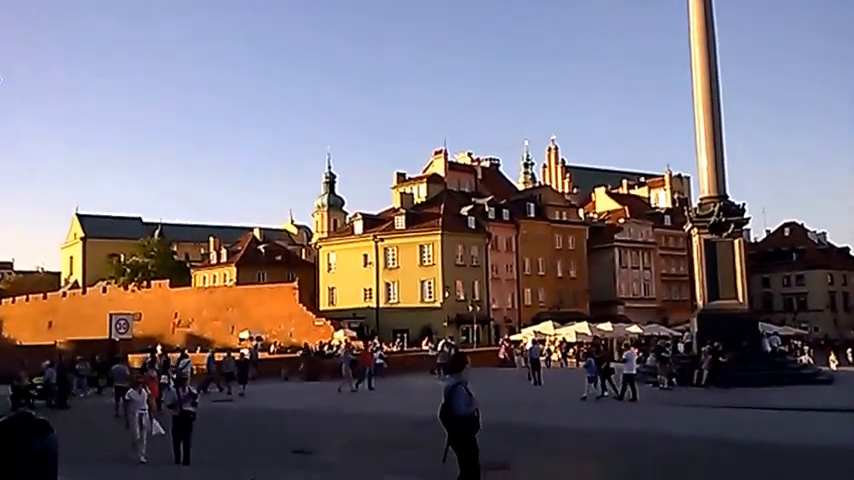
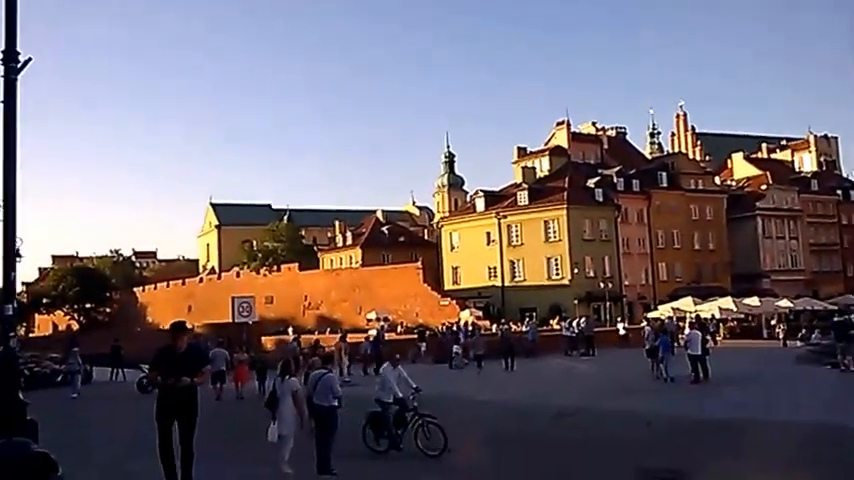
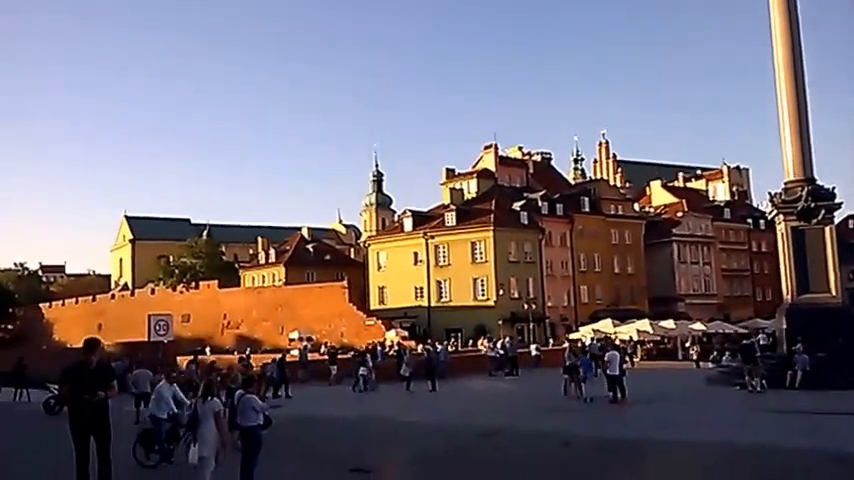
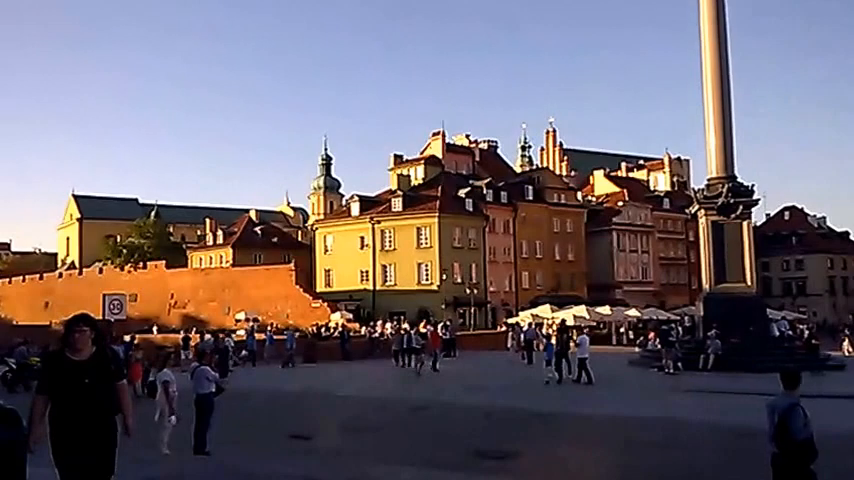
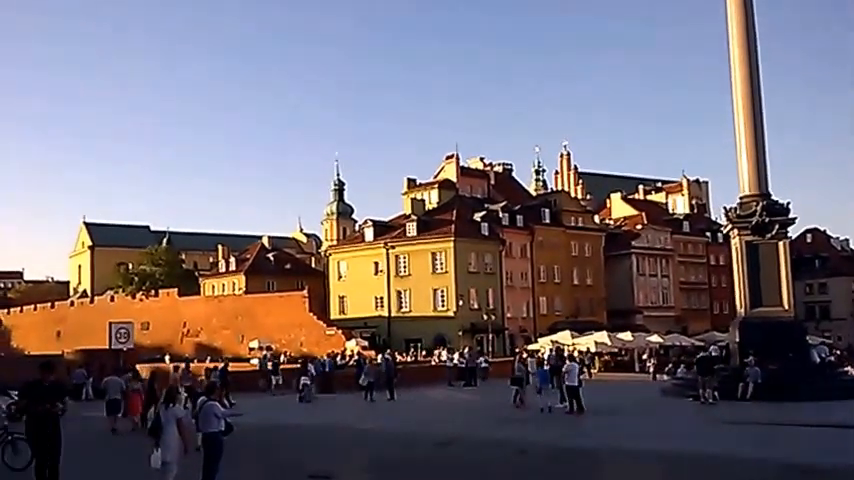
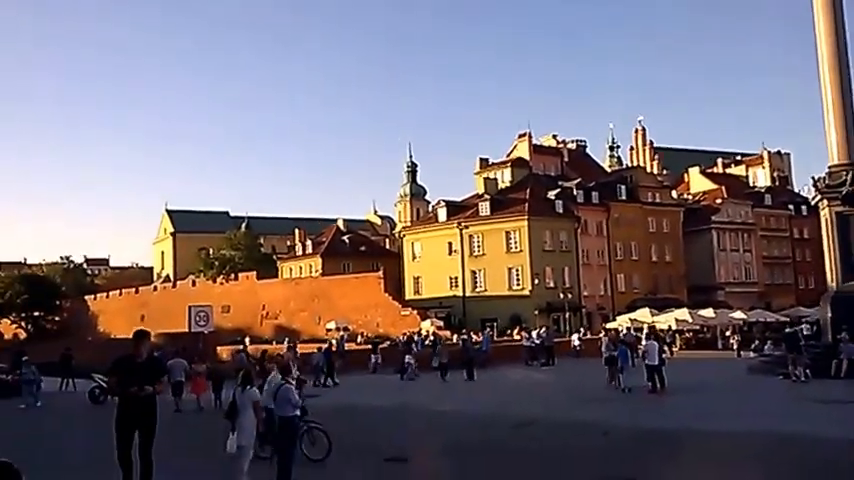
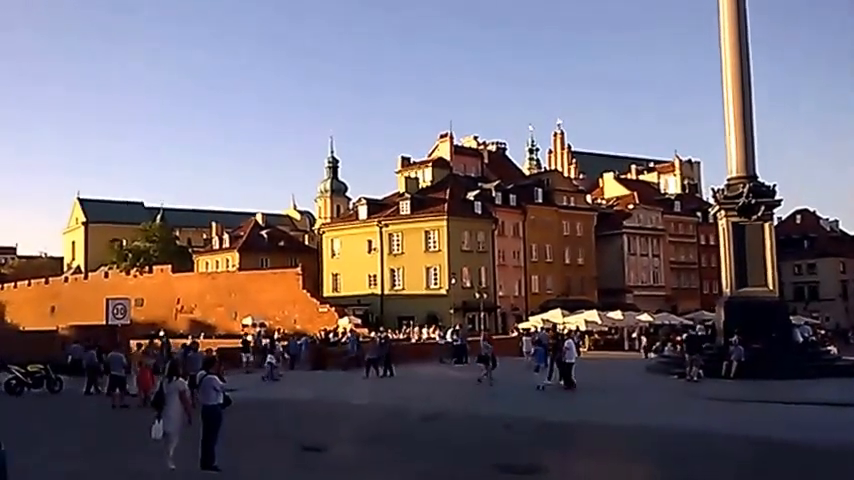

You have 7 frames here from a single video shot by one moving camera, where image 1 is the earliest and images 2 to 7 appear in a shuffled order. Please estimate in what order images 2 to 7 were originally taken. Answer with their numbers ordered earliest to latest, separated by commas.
4, 7, 5, 3, 6, 2
